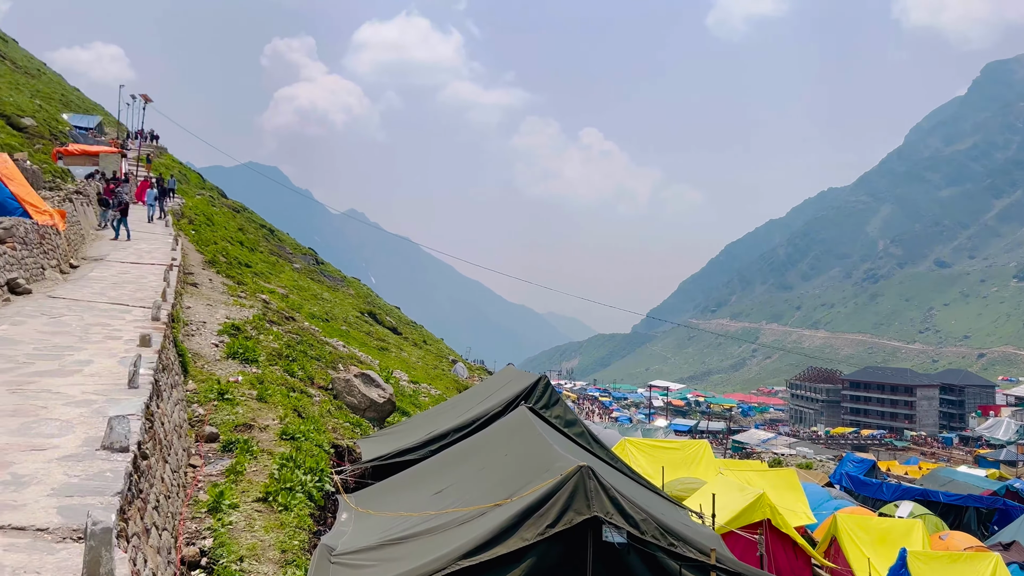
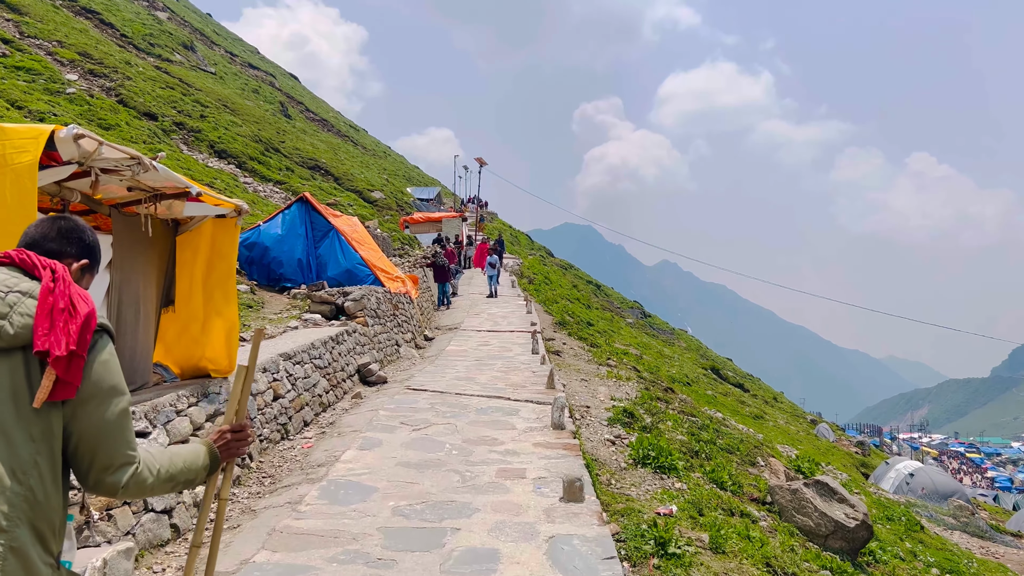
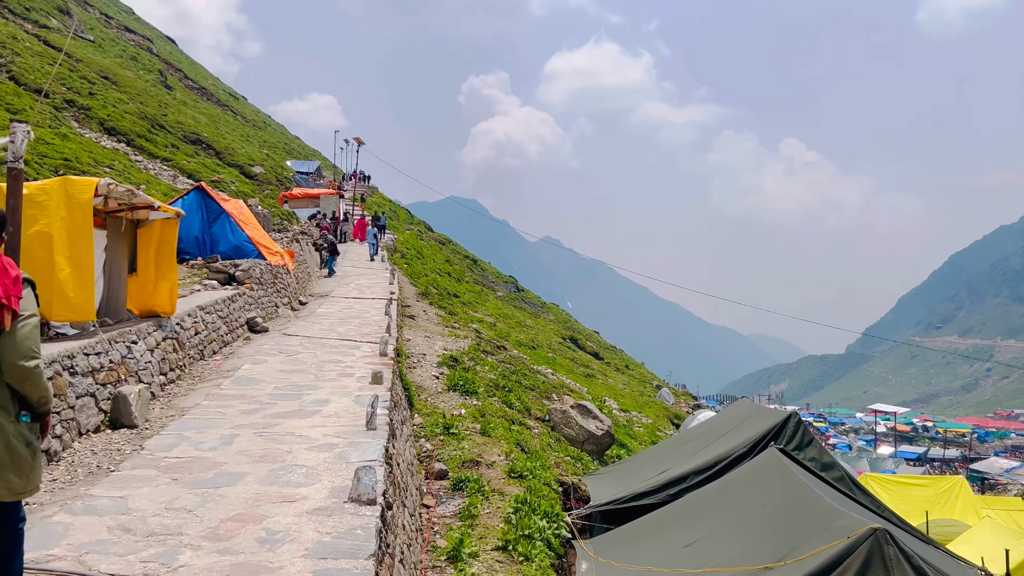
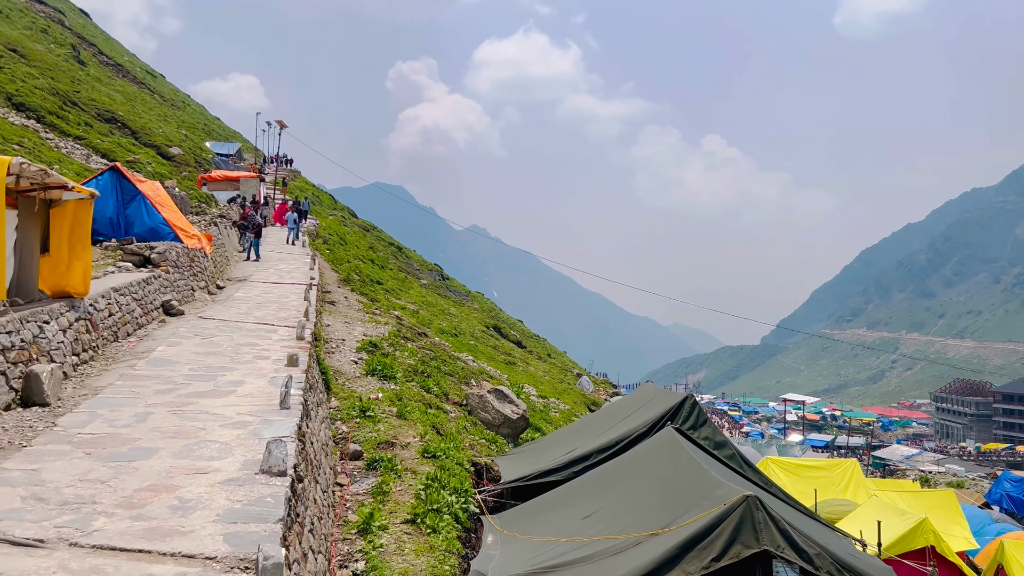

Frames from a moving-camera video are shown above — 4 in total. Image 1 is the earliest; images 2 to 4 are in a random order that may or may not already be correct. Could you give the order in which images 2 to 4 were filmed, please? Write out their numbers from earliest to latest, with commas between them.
4, 3, 2
